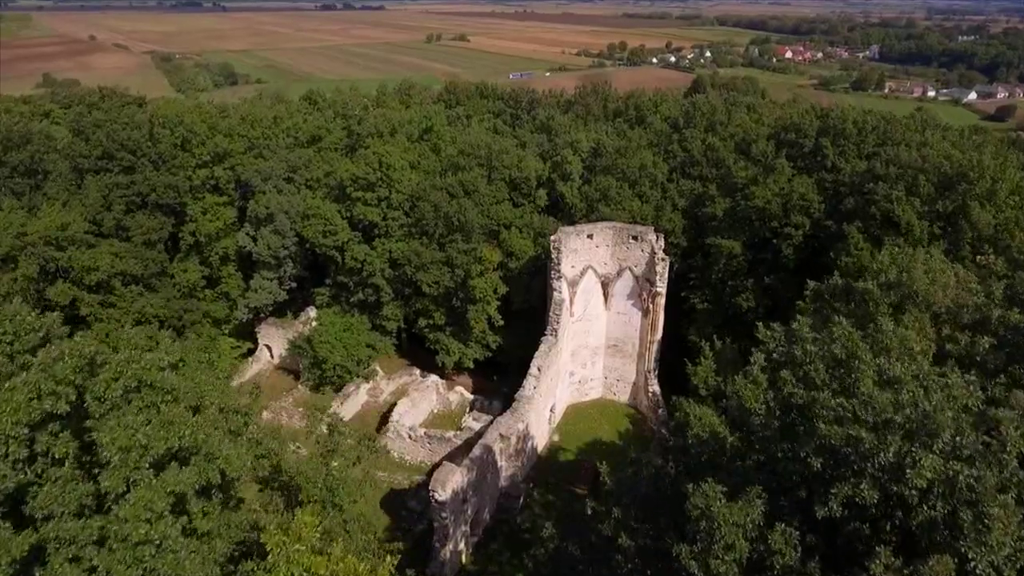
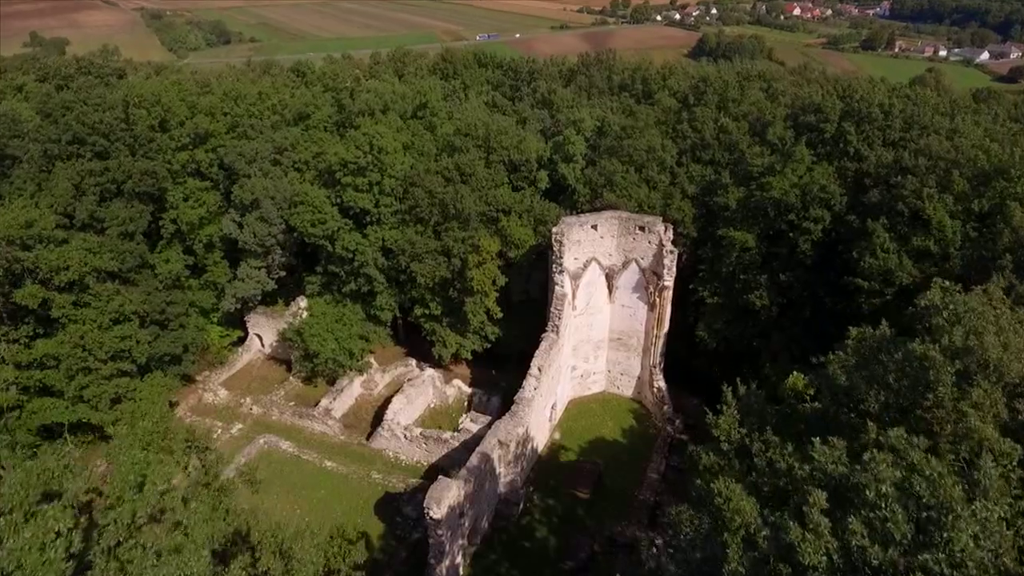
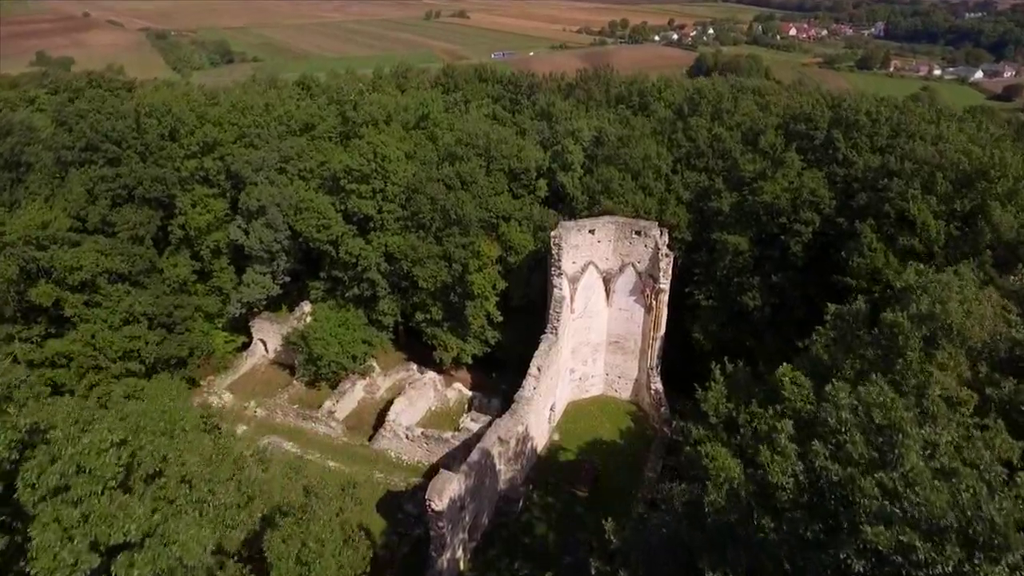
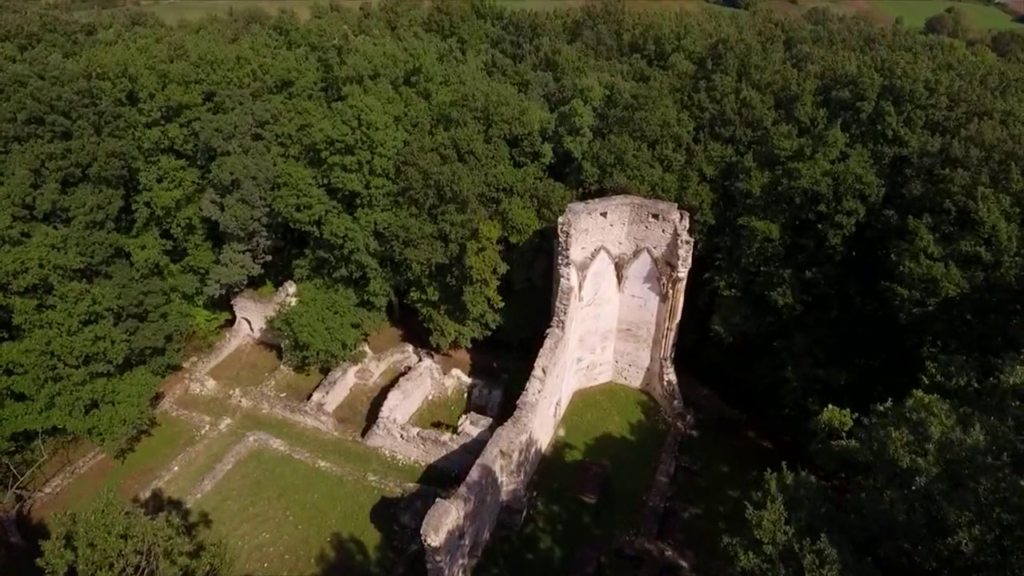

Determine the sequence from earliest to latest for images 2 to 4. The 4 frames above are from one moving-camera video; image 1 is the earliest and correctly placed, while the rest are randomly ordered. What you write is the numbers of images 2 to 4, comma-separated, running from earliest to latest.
3, 2, 4
